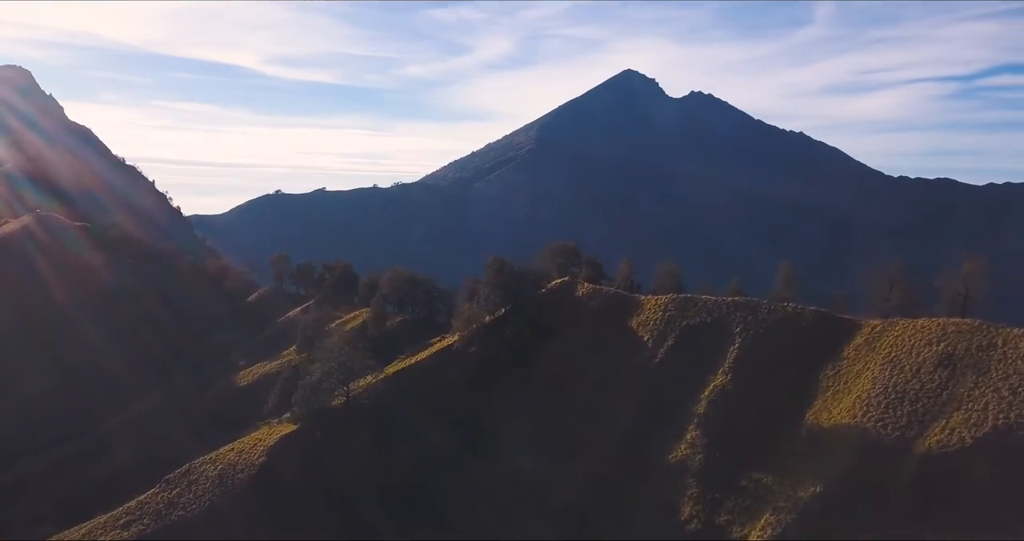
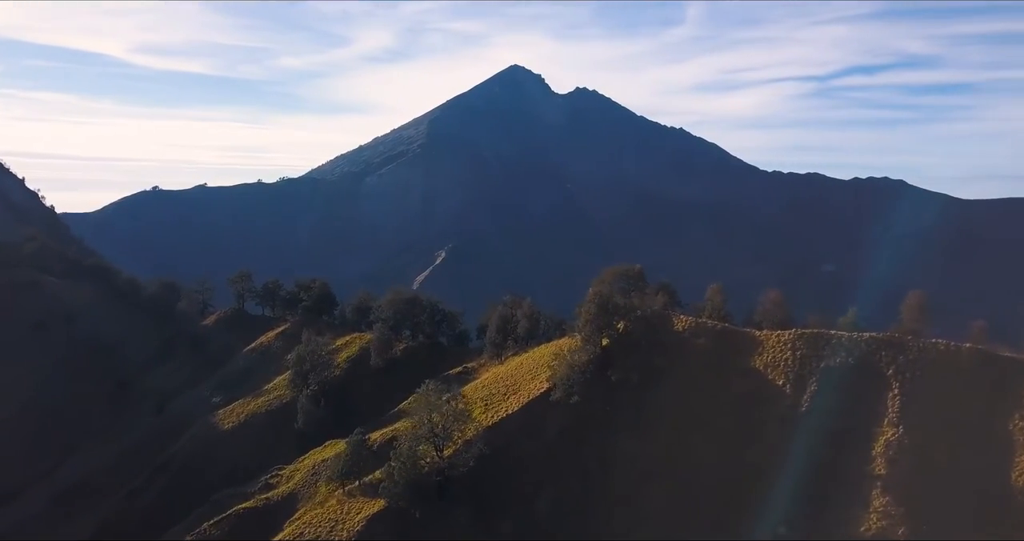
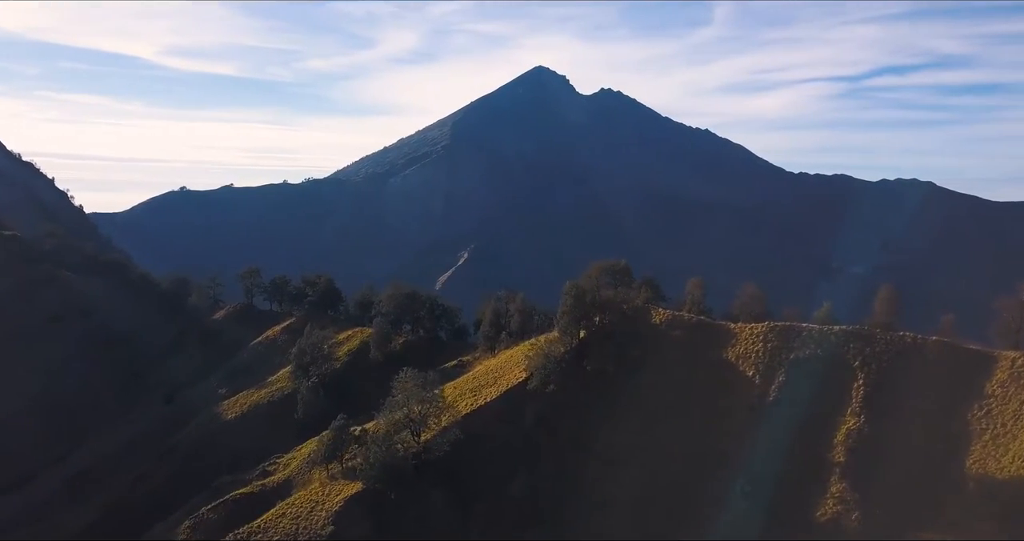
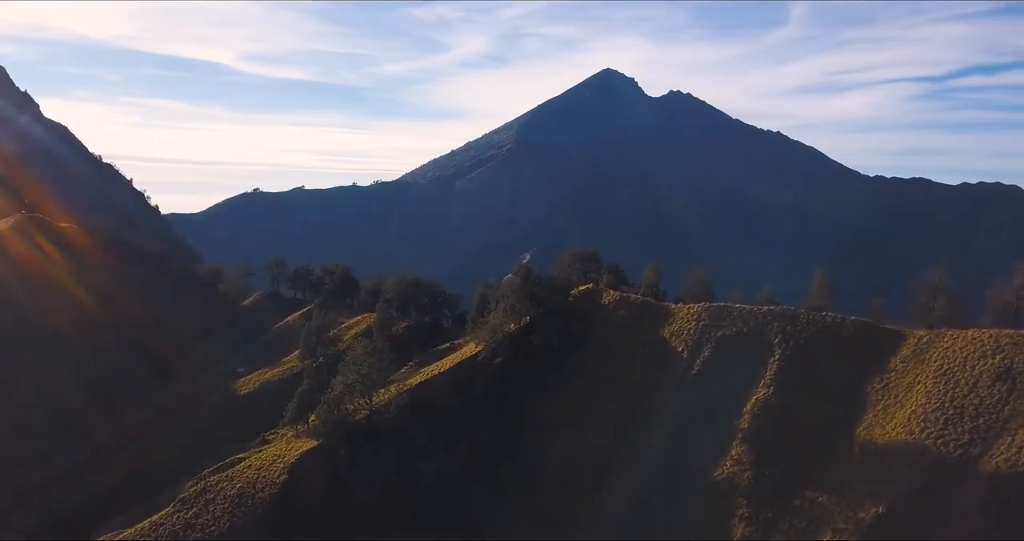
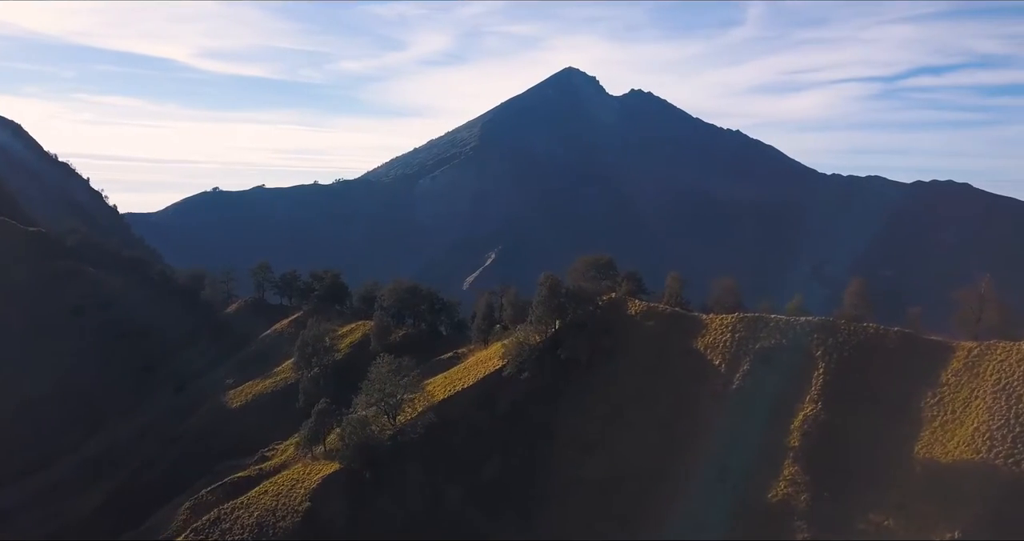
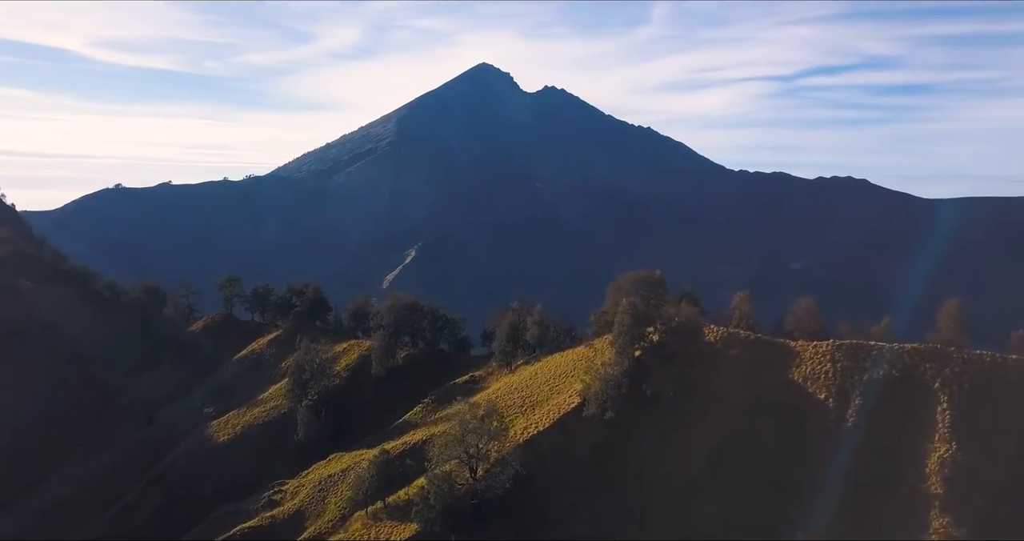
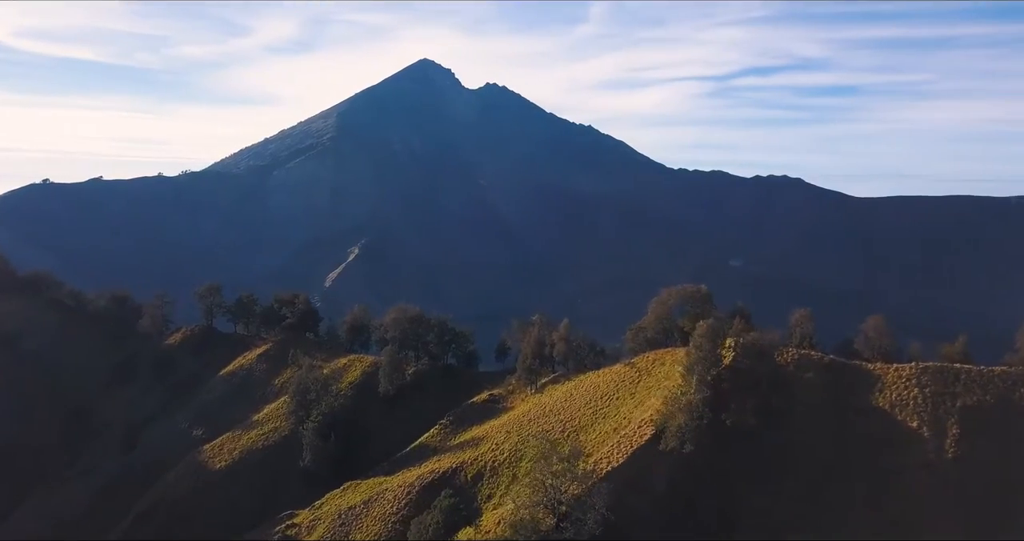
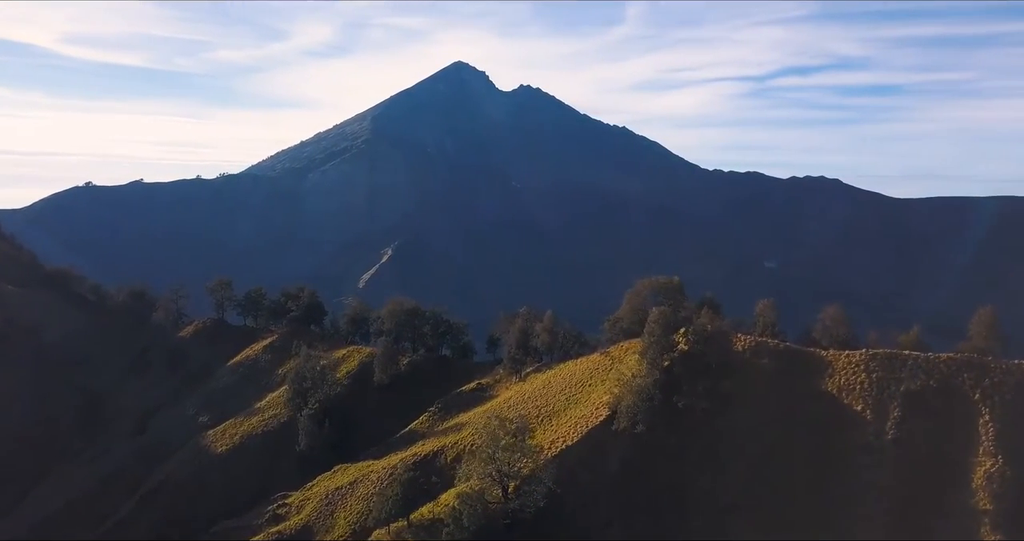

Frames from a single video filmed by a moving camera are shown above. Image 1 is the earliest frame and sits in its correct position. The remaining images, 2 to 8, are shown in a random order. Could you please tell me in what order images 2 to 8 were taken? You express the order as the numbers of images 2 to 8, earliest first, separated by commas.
4, 5, 3, 2, 6, 8, 7
